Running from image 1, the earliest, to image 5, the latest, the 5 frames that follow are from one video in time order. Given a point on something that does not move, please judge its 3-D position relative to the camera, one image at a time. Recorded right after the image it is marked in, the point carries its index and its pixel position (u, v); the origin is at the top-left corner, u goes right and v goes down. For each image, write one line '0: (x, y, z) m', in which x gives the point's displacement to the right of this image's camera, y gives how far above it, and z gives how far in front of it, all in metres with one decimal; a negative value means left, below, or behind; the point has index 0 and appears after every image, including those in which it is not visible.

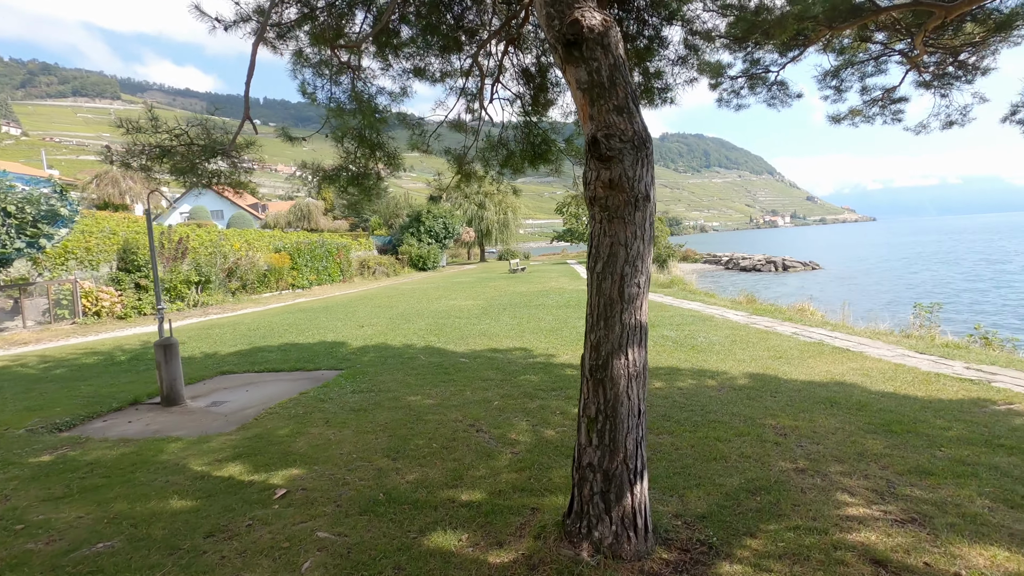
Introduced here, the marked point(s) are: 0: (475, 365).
0: (-0.5, -1.1, +7.3) m
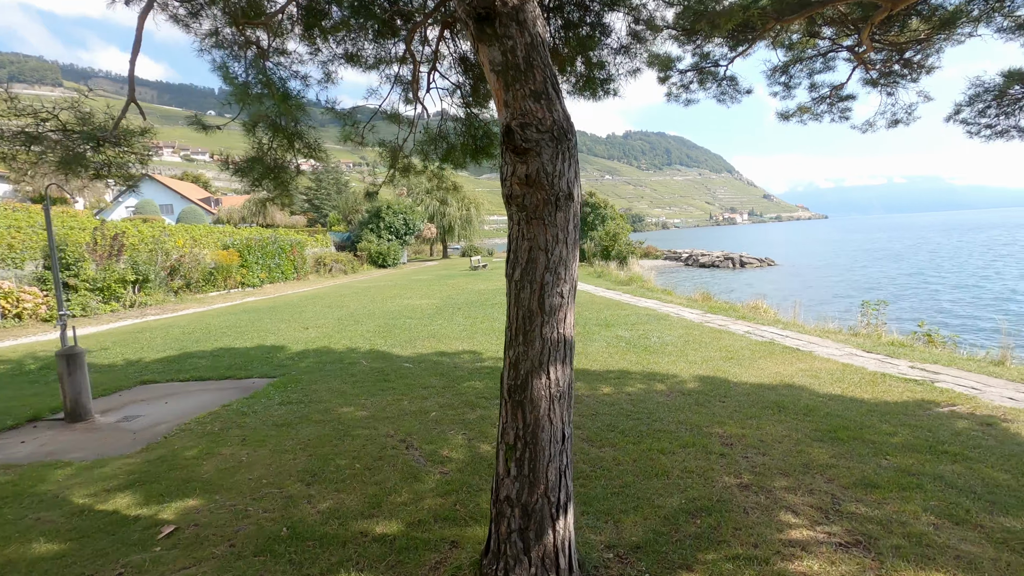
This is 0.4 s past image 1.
0: (-1.2, -1.1, +6.9) m
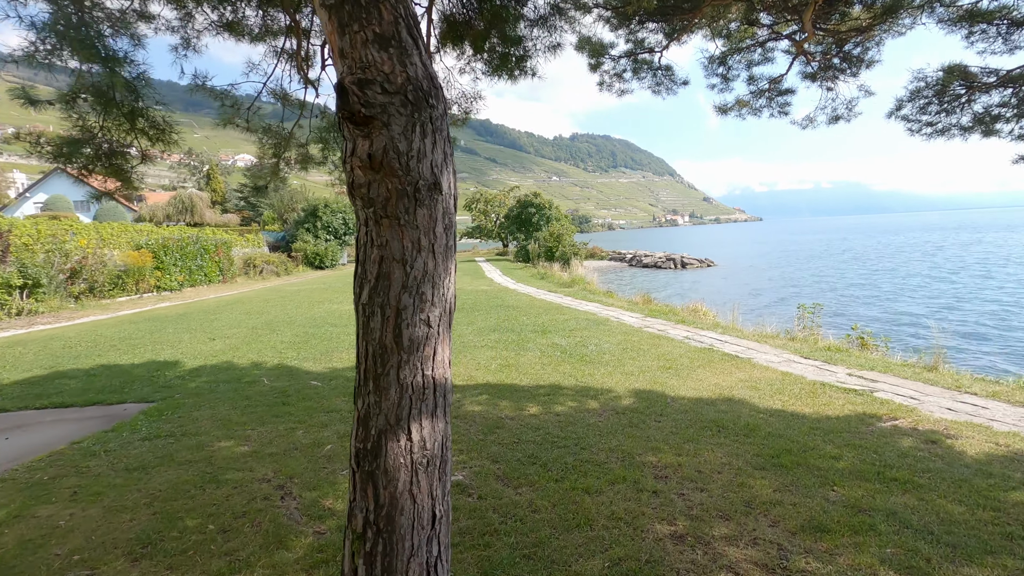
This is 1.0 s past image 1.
0: (-2.1, -1.2, +6.1) m
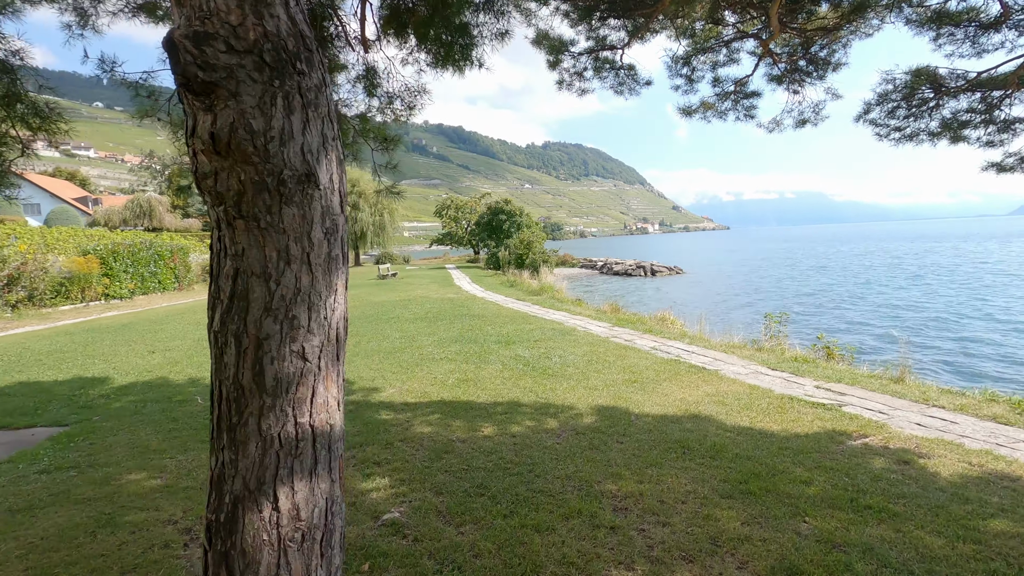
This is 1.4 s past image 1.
0: (-2.6, -1.3, +5.6) m
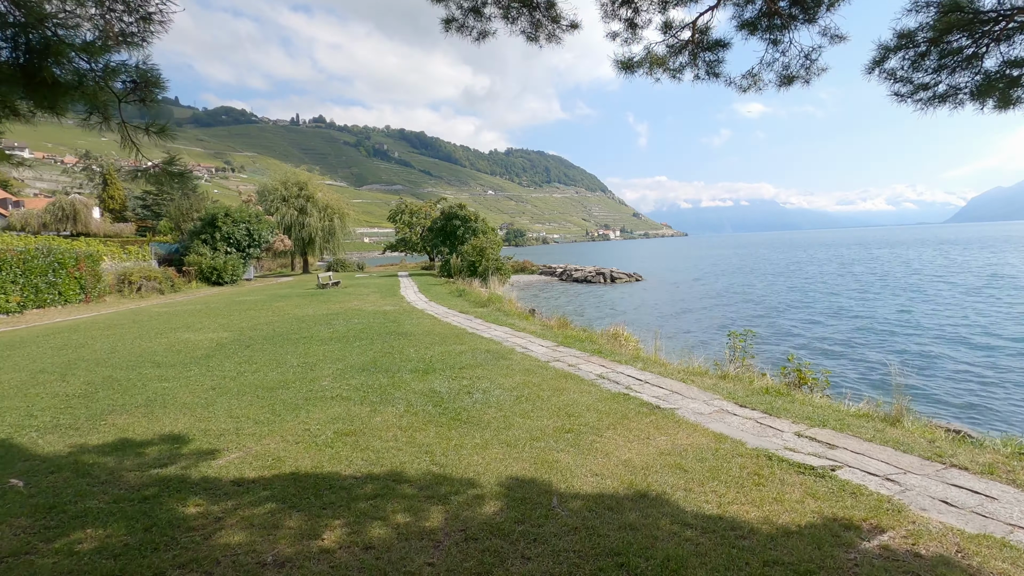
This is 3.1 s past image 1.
0: (-3.5, -1.5, +3.8) m
